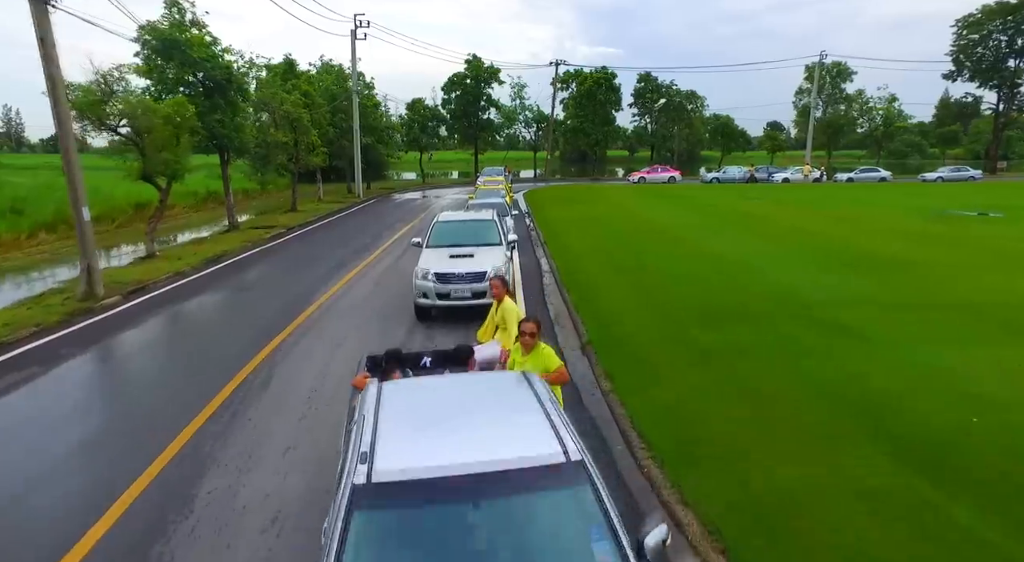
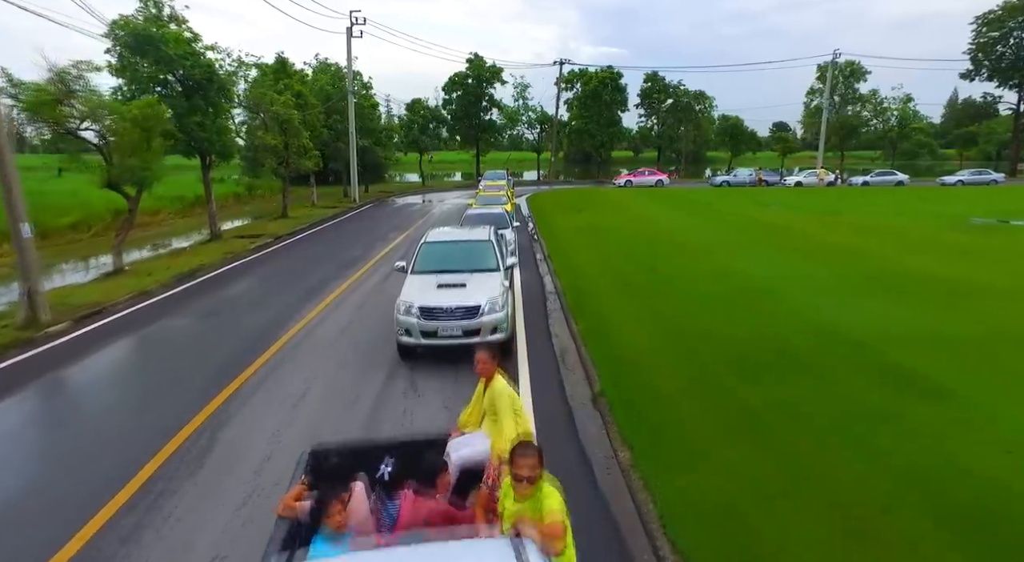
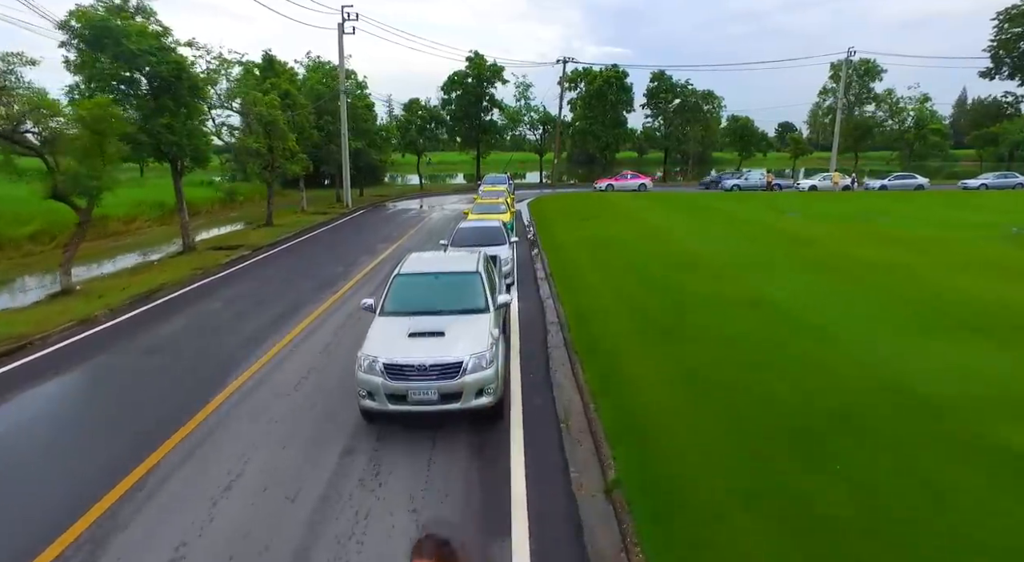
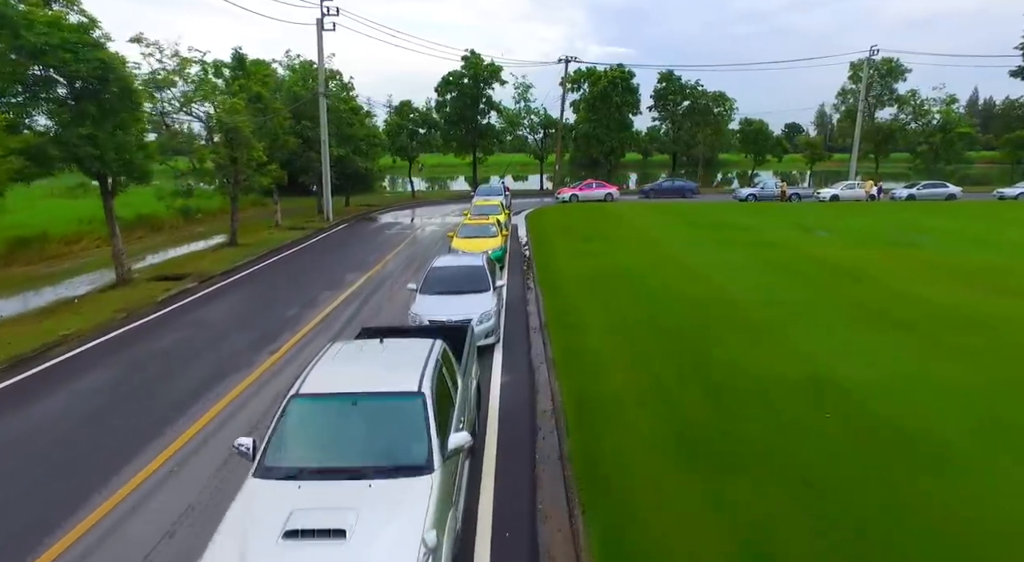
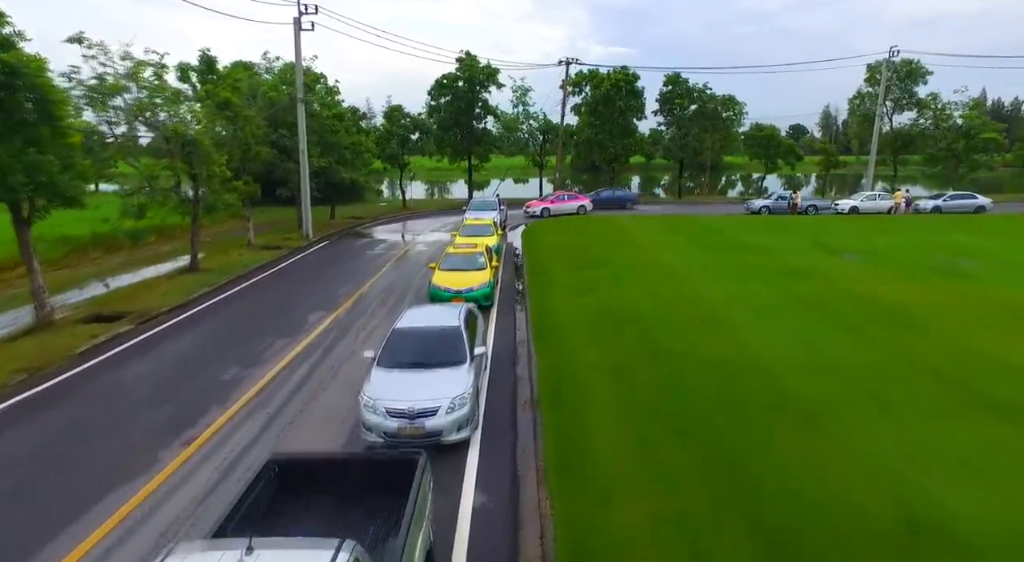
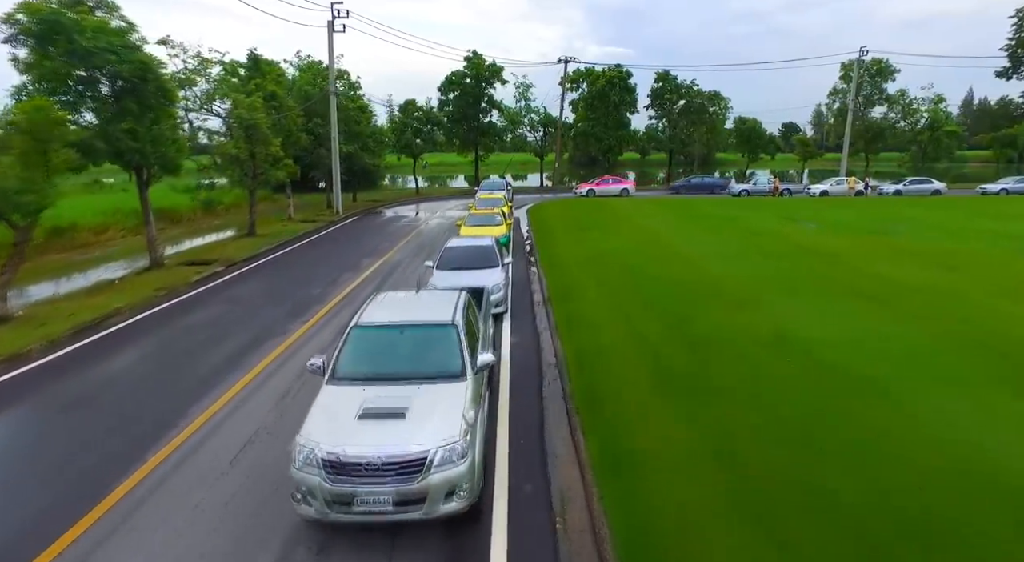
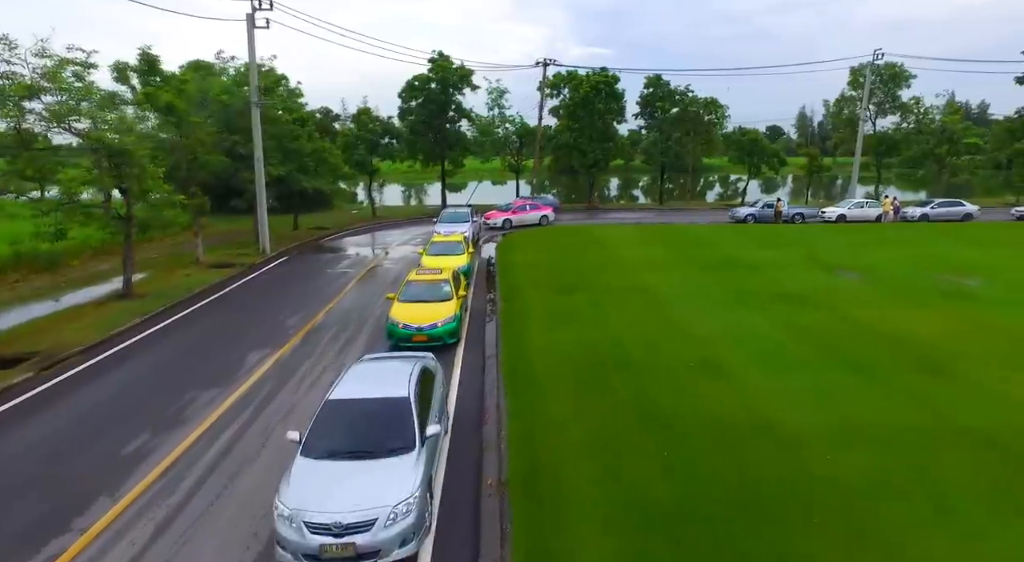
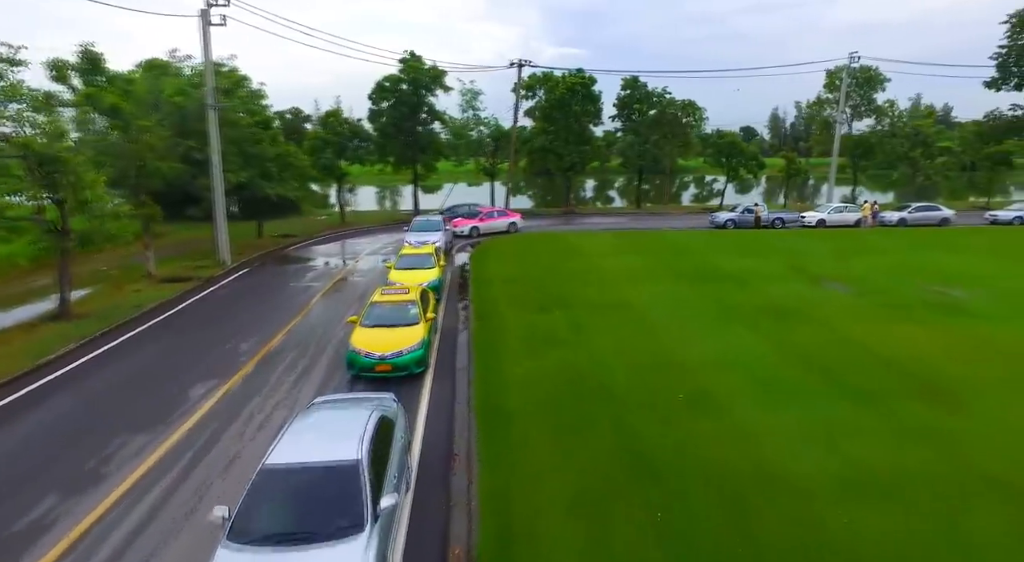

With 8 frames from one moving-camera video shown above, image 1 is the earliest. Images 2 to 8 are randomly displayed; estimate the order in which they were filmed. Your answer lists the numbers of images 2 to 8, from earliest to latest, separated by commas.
2, 3, 6, 4, 5, 7, 8
